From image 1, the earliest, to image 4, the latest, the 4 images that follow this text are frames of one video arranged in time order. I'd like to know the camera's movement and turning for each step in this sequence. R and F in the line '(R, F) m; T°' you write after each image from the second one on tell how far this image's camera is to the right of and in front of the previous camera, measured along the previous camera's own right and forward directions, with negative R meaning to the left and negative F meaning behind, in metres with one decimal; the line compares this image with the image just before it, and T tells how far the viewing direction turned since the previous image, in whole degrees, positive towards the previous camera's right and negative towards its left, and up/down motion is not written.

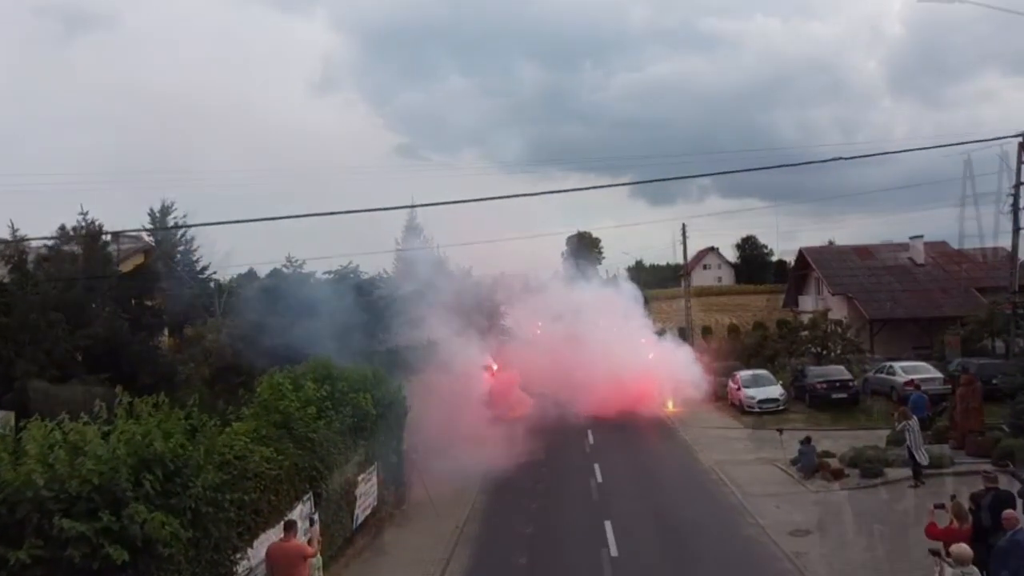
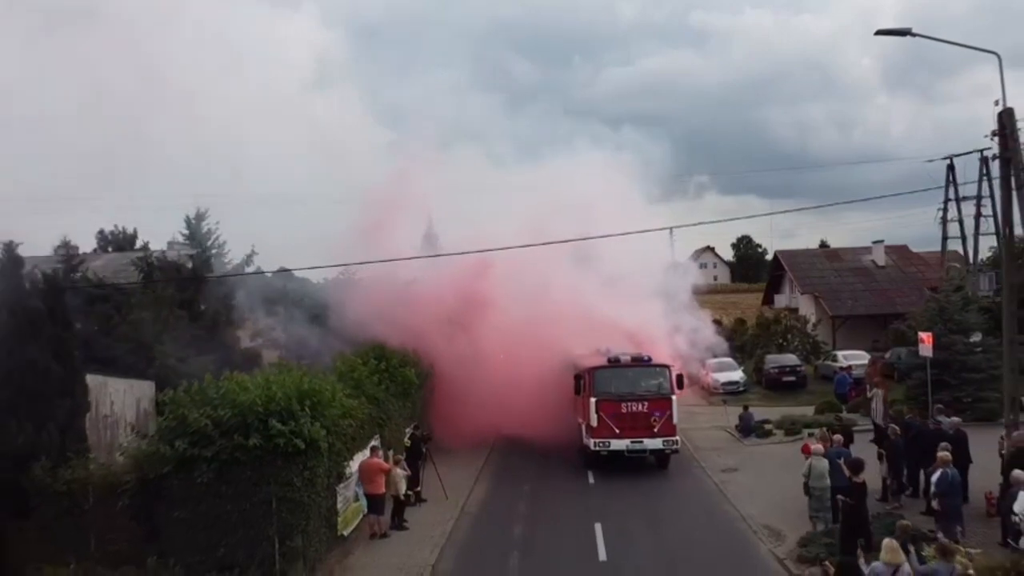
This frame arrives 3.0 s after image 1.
(-0.1, -5.2) m; 0°
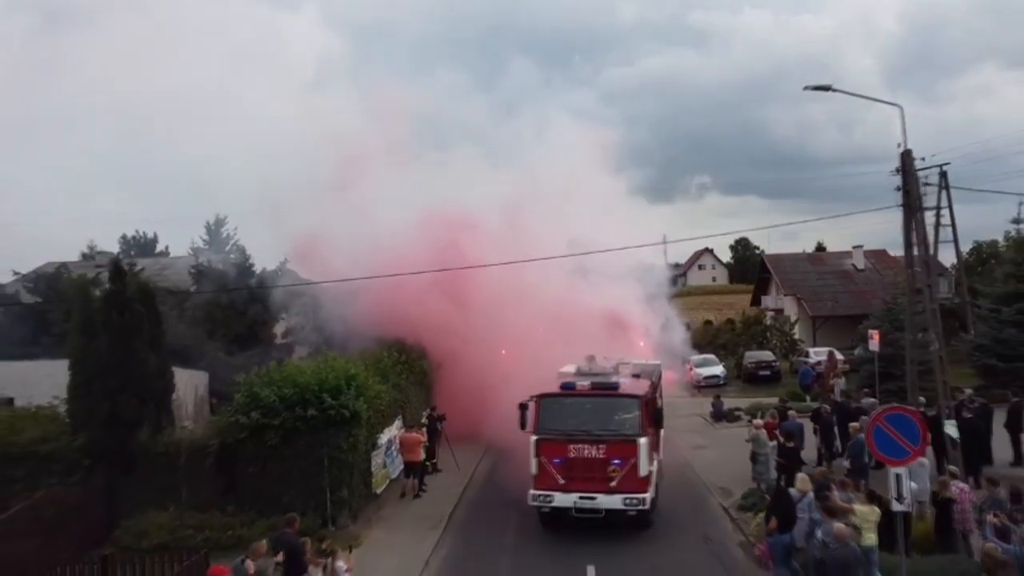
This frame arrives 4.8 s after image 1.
(0.0, -3.3) m; 0°
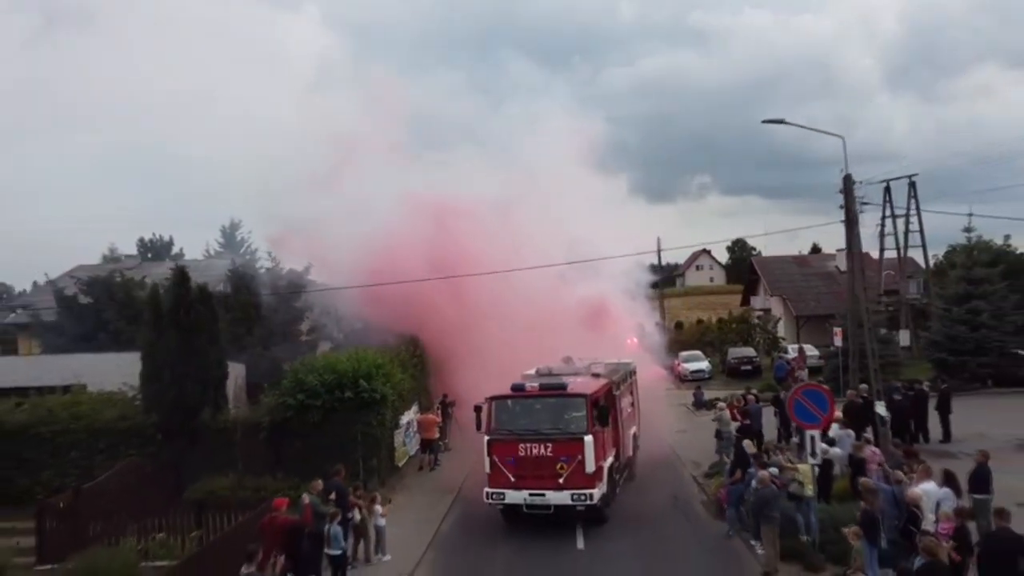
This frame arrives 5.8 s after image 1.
(0.0, -3.0) m; 0°
